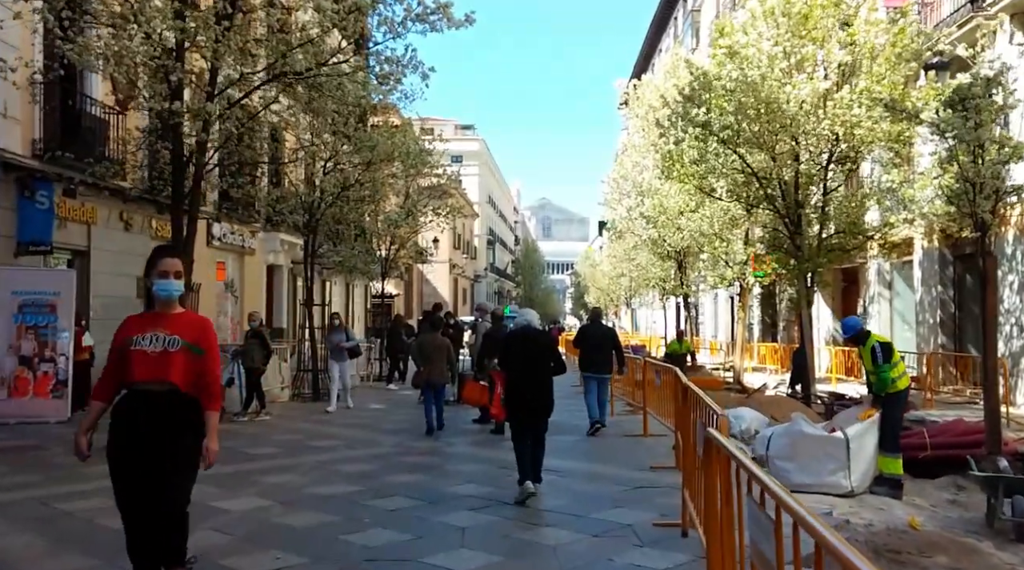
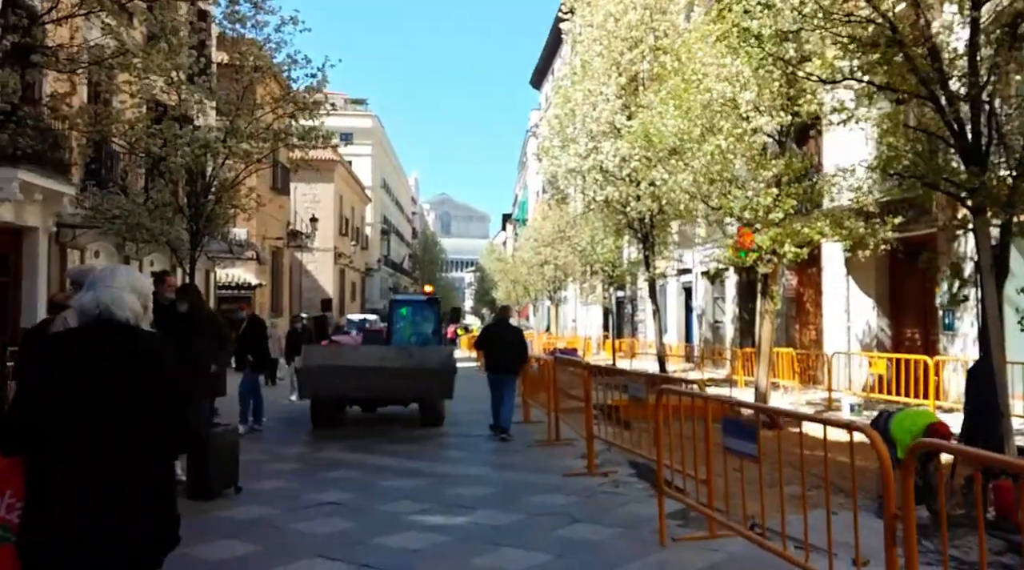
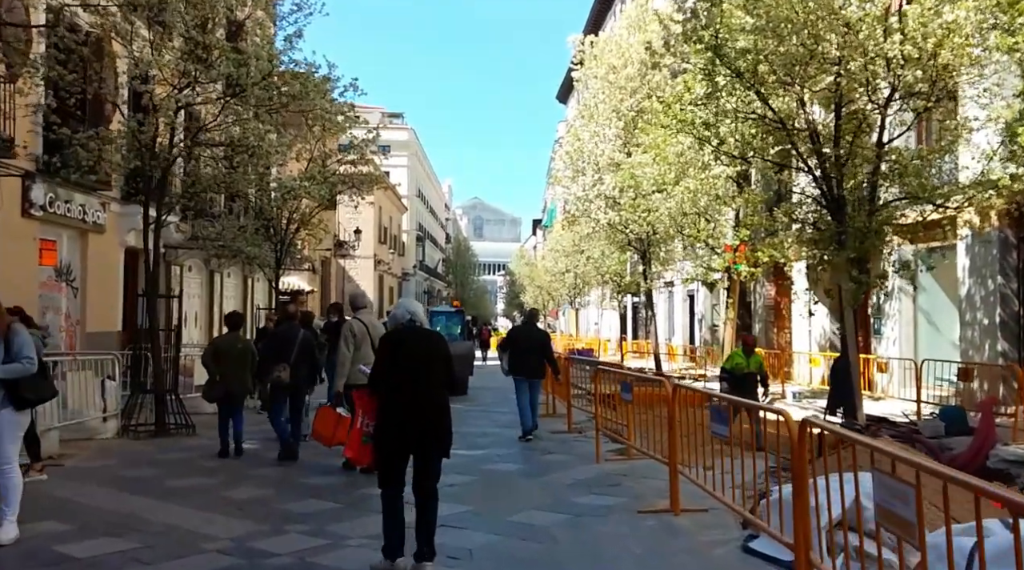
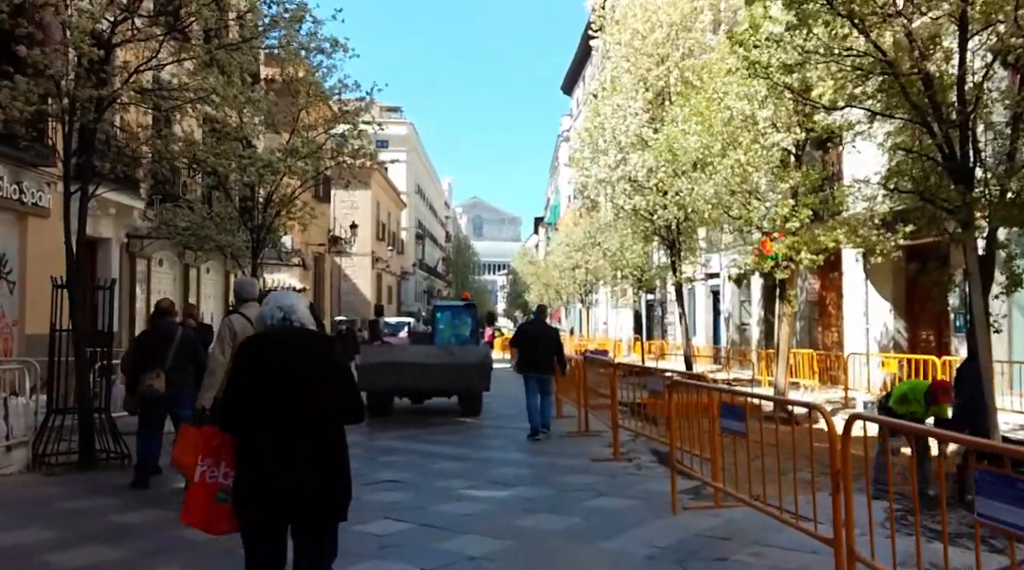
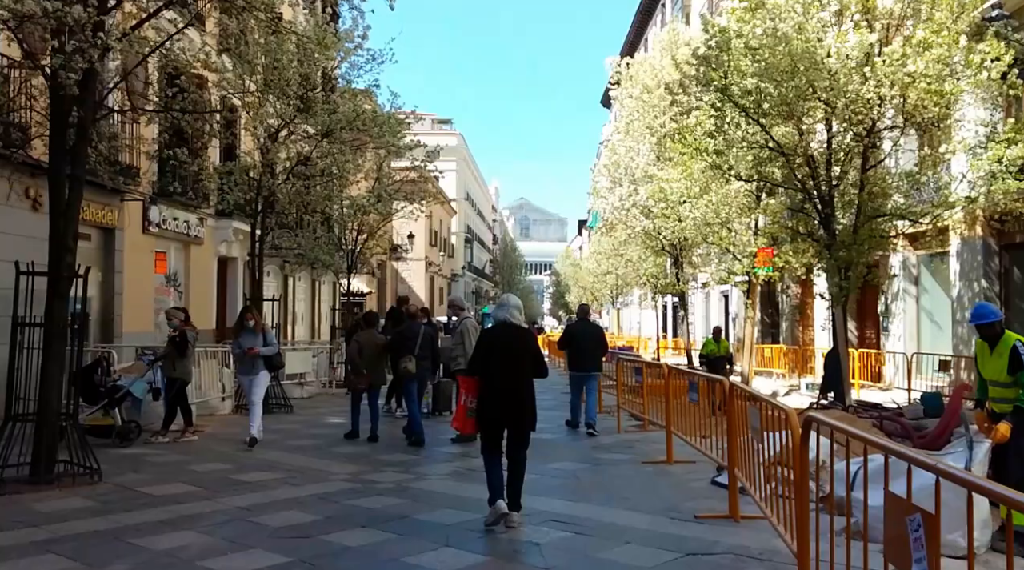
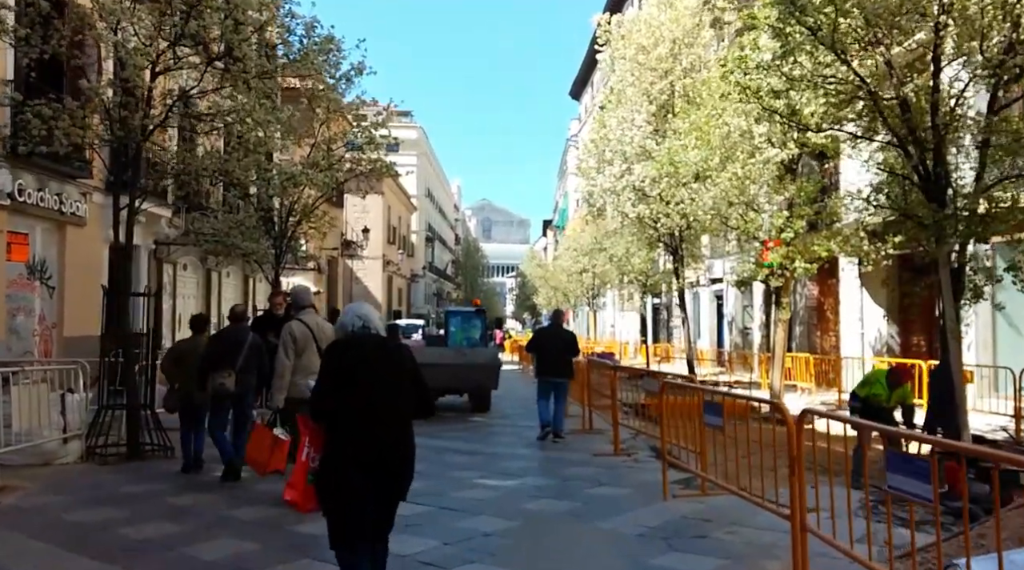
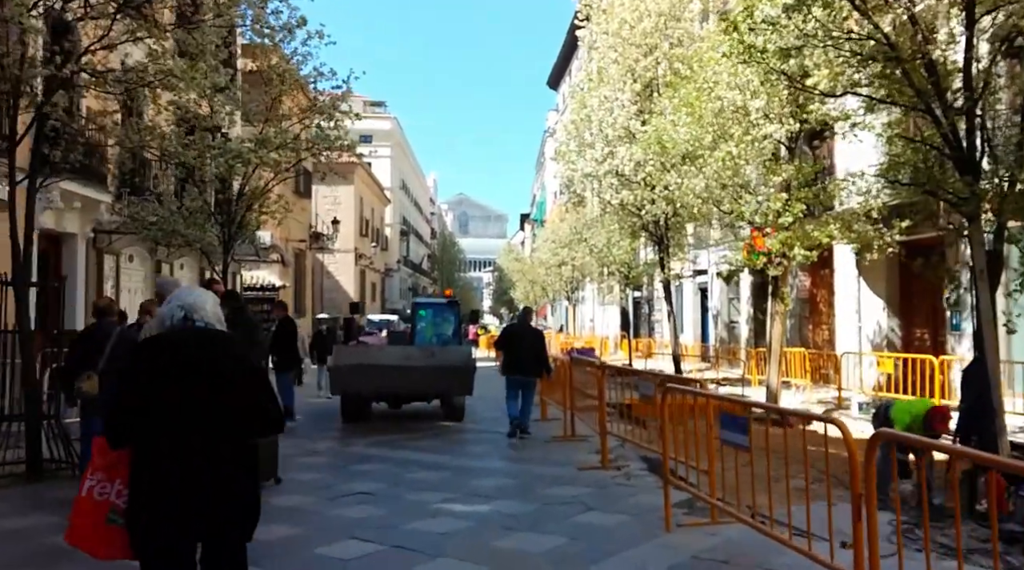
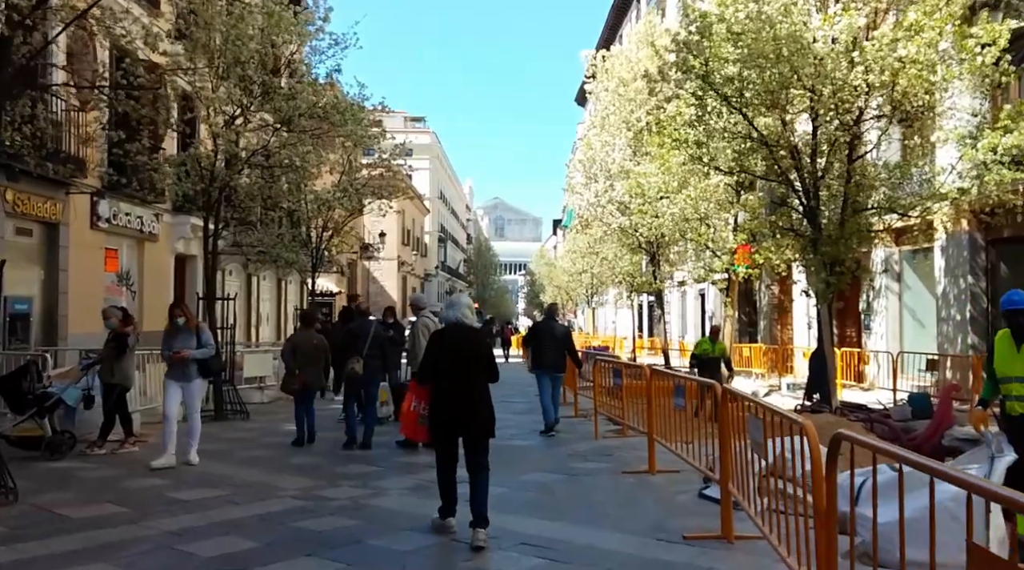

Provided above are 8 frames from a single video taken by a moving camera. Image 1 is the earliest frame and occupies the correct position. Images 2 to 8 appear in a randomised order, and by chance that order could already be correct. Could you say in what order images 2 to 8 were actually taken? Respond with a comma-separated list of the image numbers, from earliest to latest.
5, 8, 3, 6, 4, 7, 2
